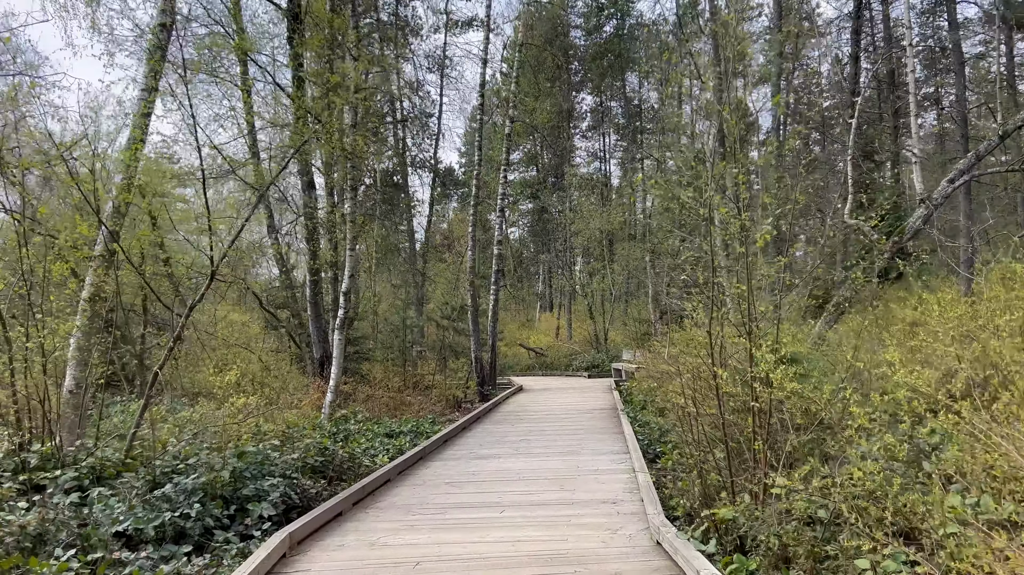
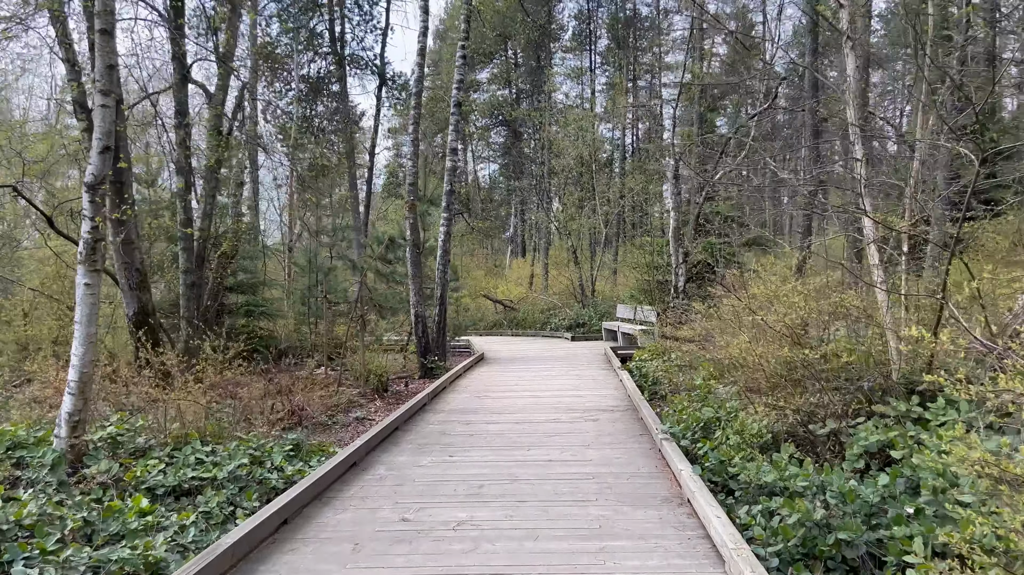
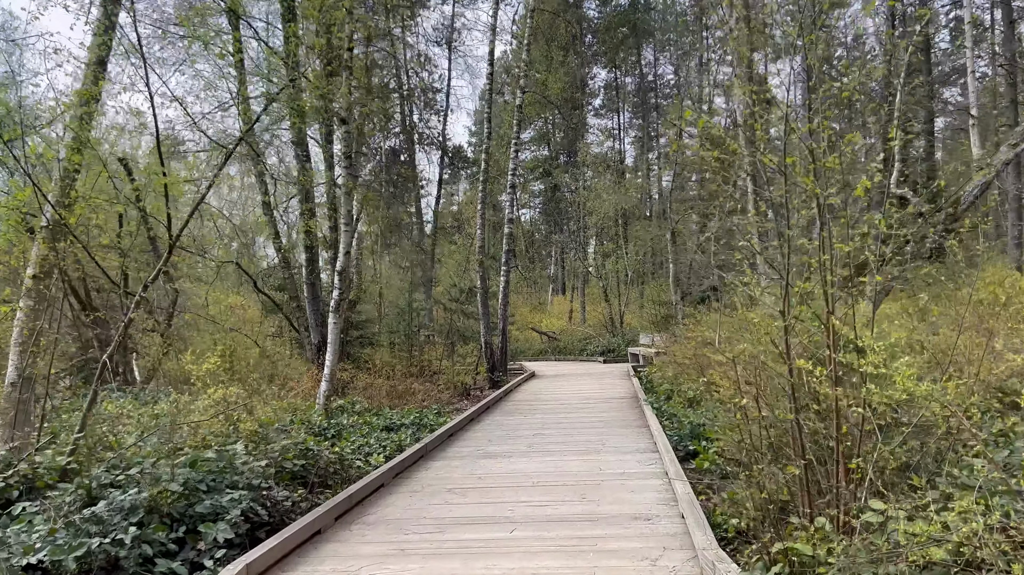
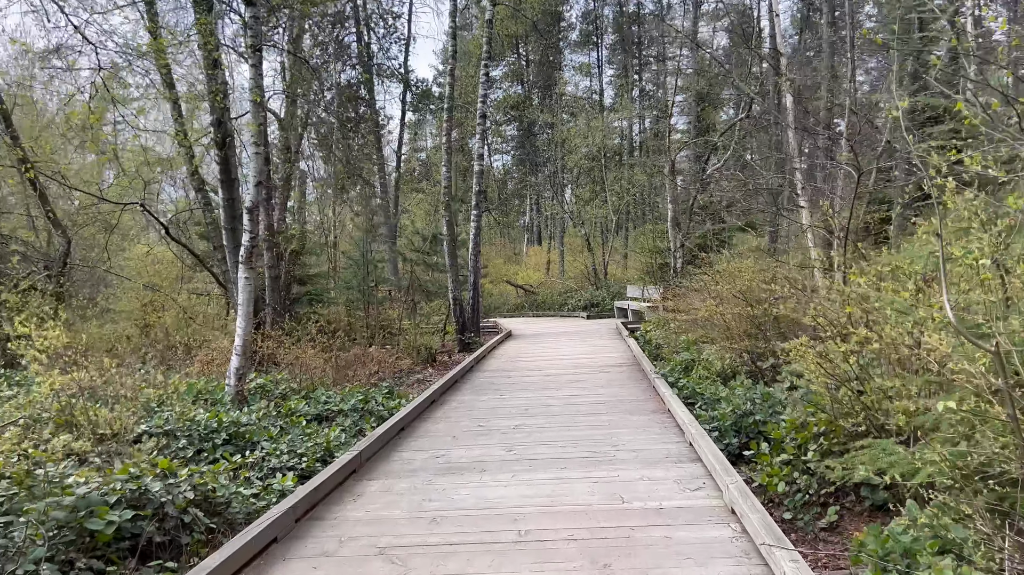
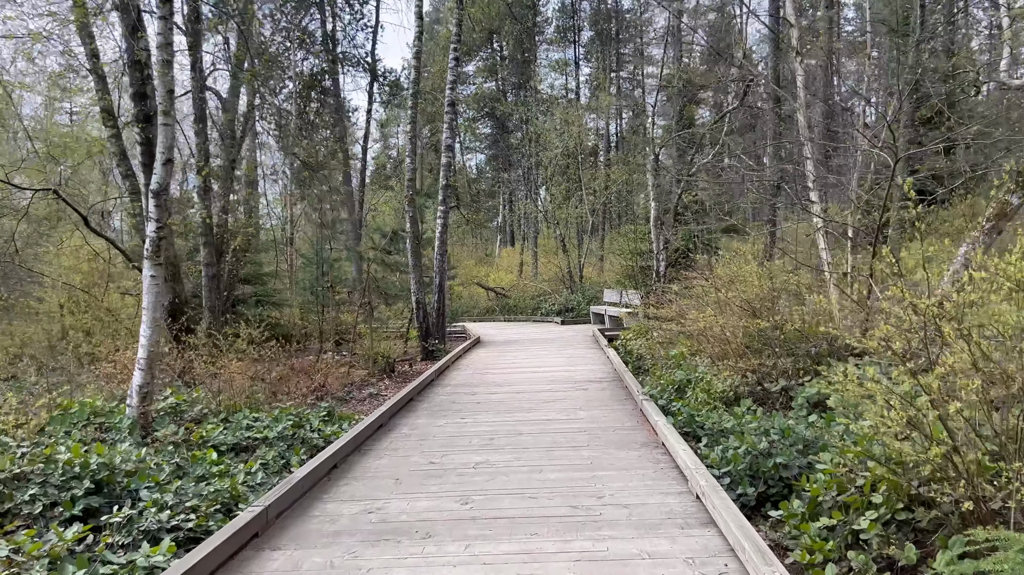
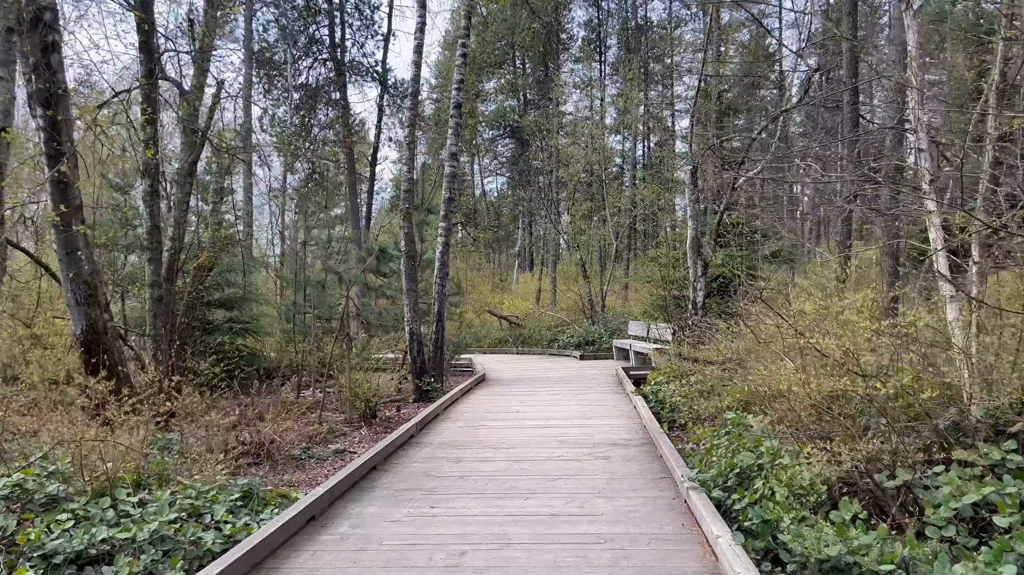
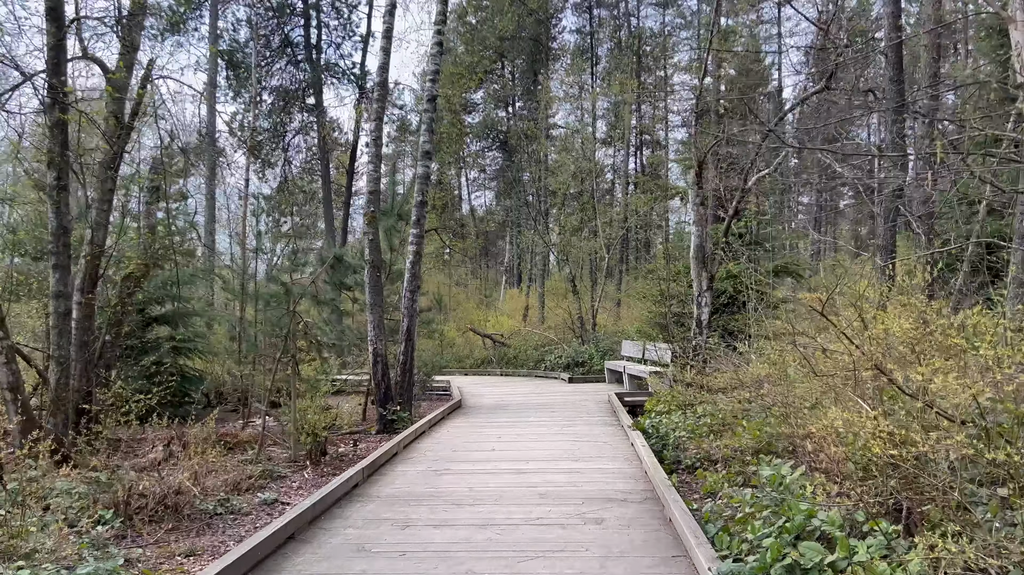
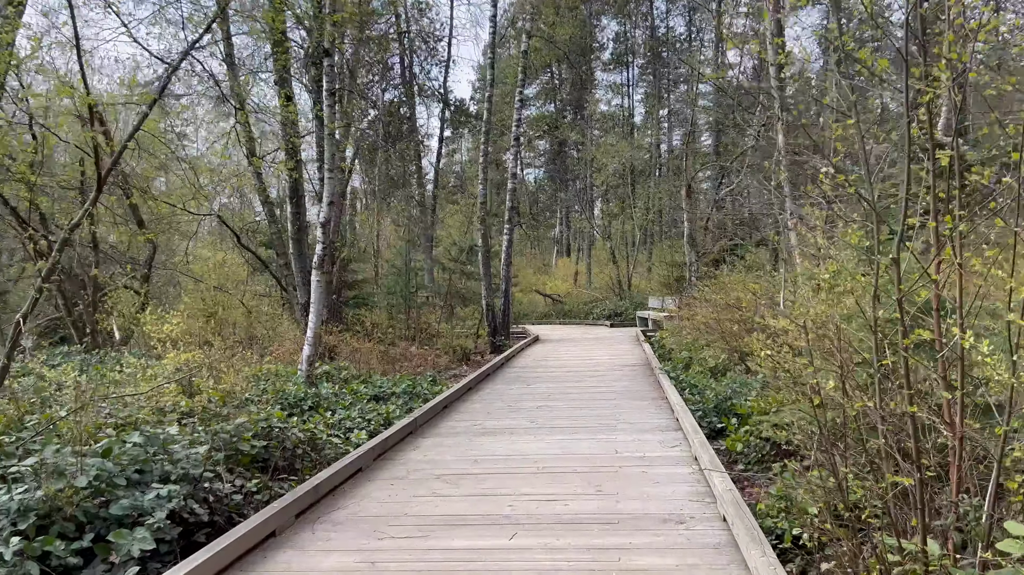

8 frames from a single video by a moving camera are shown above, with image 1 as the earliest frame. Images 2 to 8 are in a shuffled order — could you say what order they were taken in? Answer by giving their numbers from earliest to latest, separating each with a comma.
3, 8, 4, 5, 2, 6, 7
